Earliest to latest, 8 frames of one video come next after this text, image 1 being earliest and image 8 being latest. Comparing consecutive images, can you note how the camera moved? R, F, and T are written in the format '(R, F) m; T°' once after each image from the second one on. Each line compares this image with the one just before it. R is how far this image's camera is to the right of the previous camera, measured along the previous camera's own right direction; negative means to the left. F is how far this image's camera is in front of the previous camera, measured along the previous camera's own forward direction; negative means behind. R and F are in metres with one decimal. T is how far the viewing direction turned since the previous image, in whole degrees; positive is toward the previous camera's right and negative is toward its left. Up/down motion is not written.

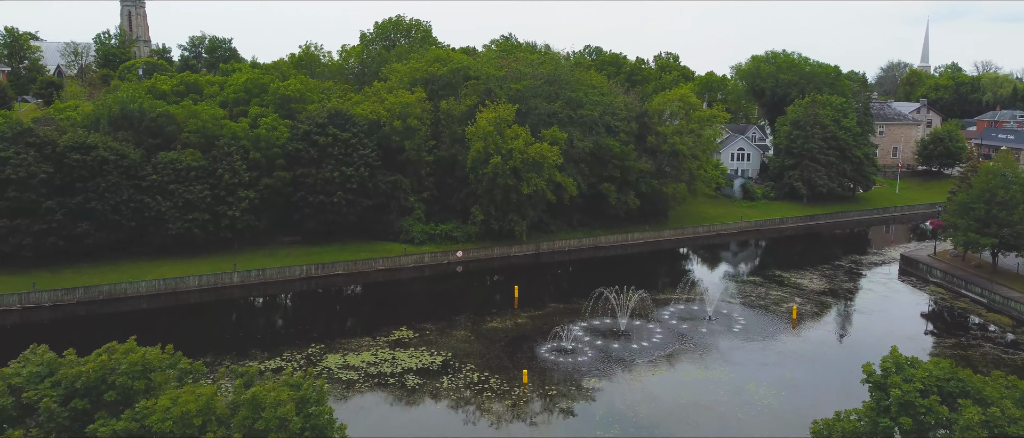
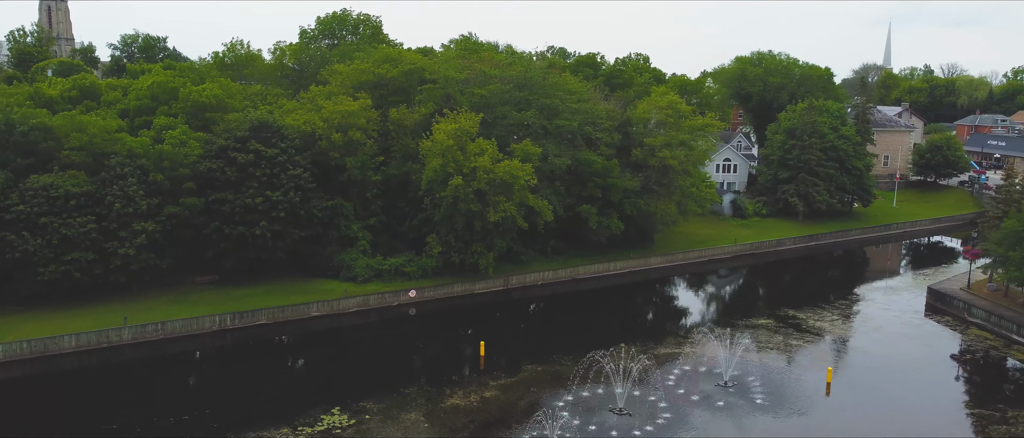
(-0.1, +8.2) m; +3°
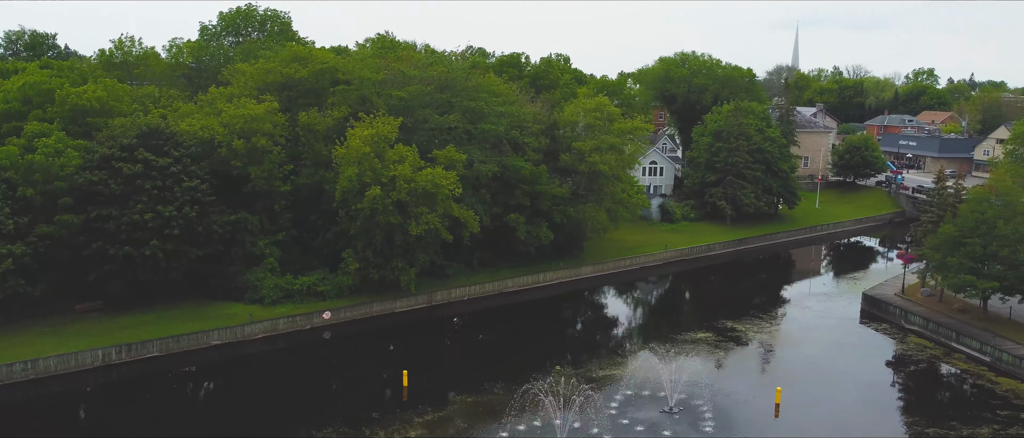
(-0.2, +3.0) m; +6°
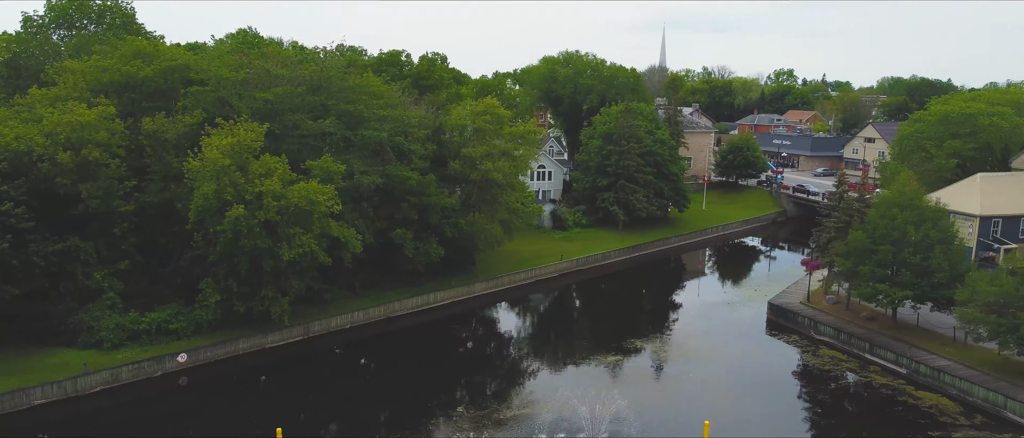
(-0.5, +4.1) m; +9°
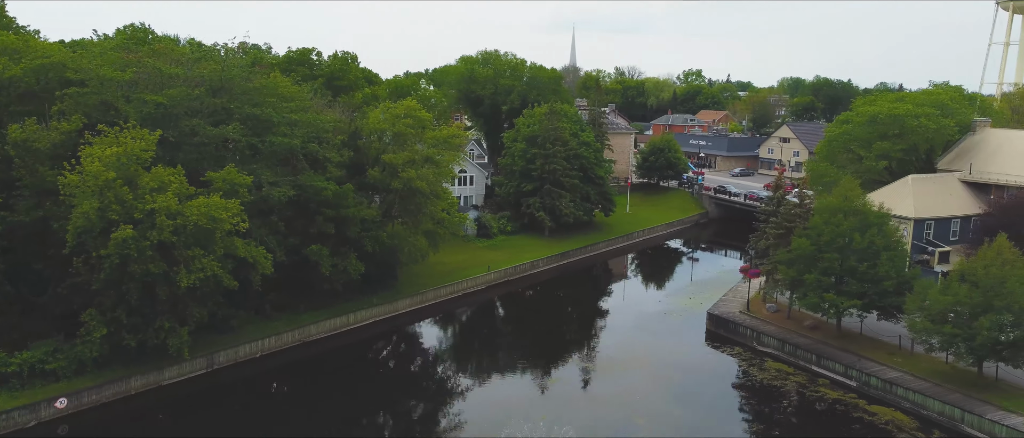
(-0.7, +2.9) m; +6°
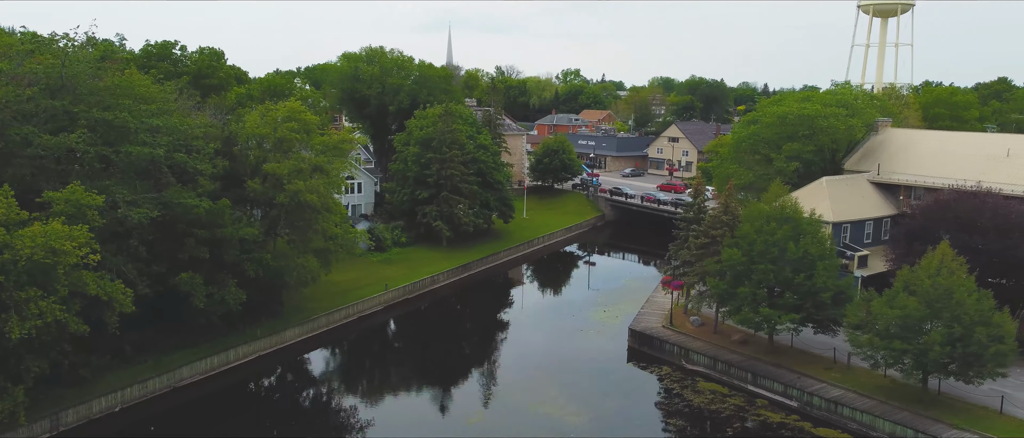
(-1.2, +4.0) m; +9°
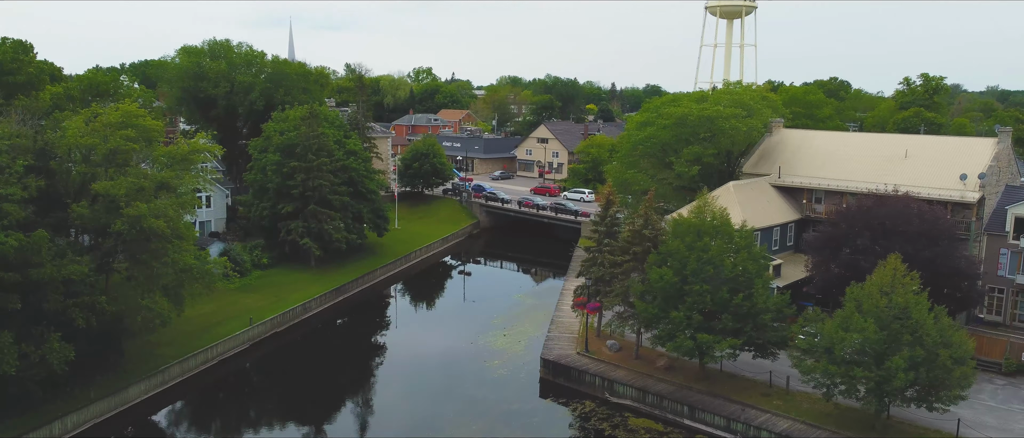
(-1.8, +4.9) m; +11°
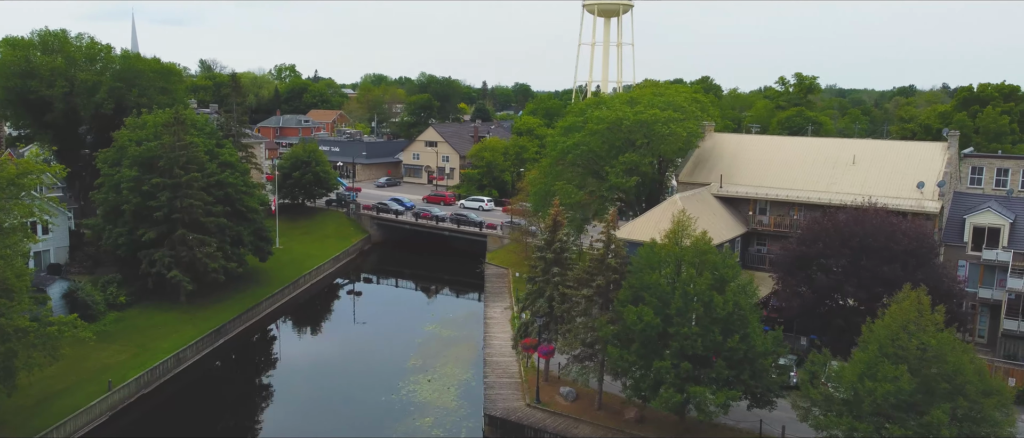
(-2.3, +5.7) m; +10°
